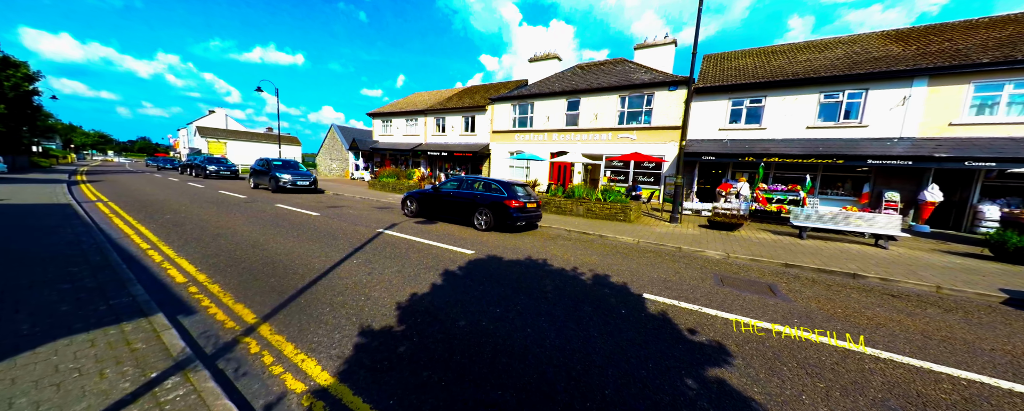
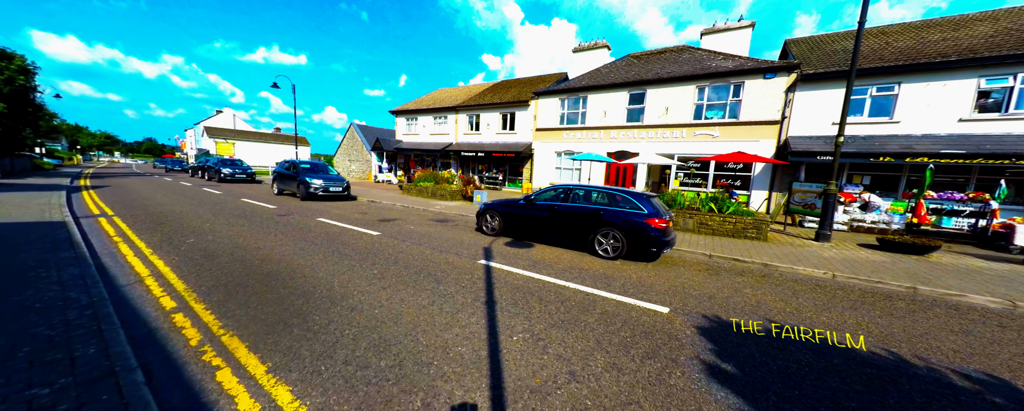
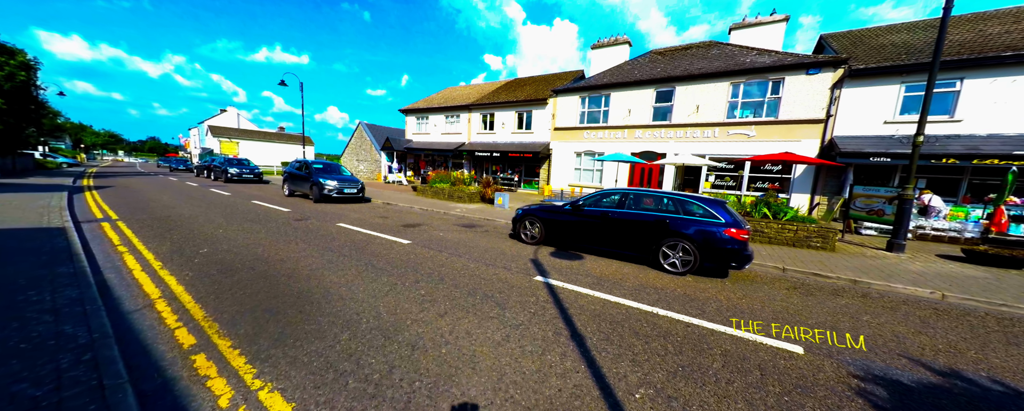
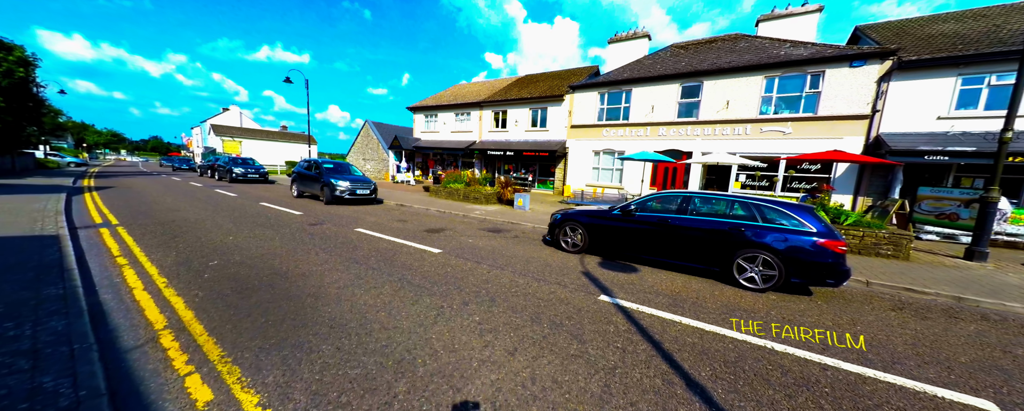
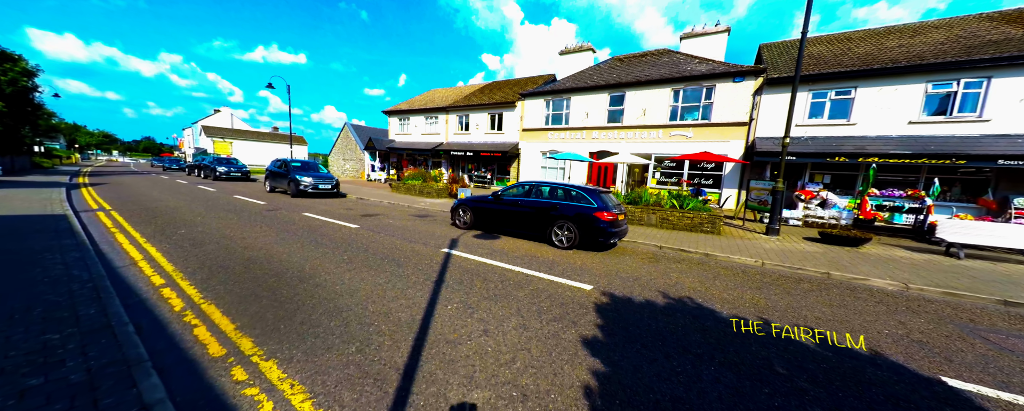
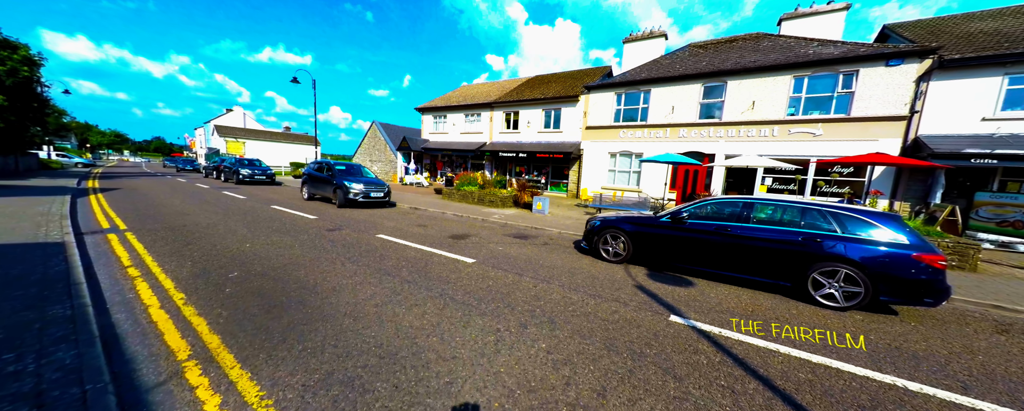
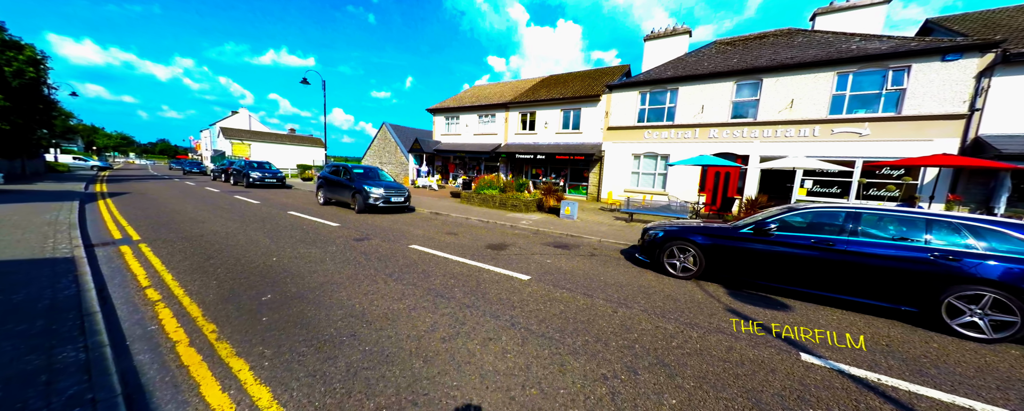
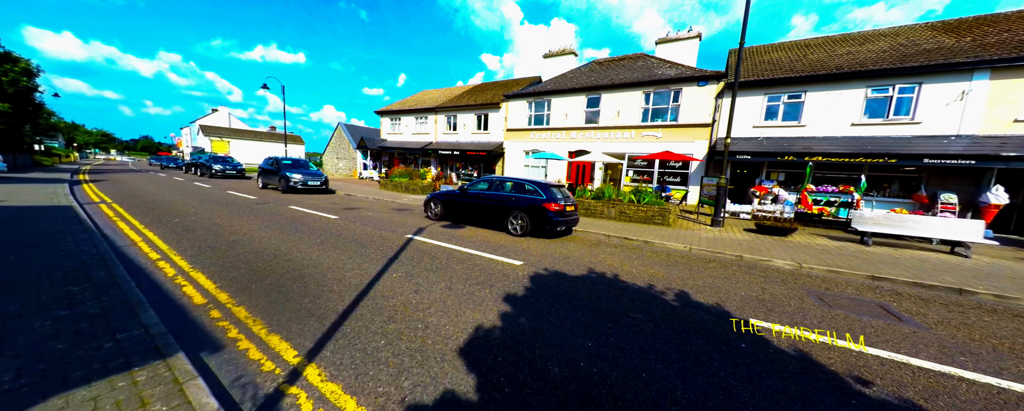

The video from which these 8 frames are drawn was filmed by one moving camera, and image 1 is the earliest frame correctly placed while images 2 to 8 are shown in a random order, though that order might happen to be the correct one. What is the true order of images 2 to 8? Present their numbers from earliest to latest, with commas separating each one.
8, 5, 2, 3, 4, 6, 7
